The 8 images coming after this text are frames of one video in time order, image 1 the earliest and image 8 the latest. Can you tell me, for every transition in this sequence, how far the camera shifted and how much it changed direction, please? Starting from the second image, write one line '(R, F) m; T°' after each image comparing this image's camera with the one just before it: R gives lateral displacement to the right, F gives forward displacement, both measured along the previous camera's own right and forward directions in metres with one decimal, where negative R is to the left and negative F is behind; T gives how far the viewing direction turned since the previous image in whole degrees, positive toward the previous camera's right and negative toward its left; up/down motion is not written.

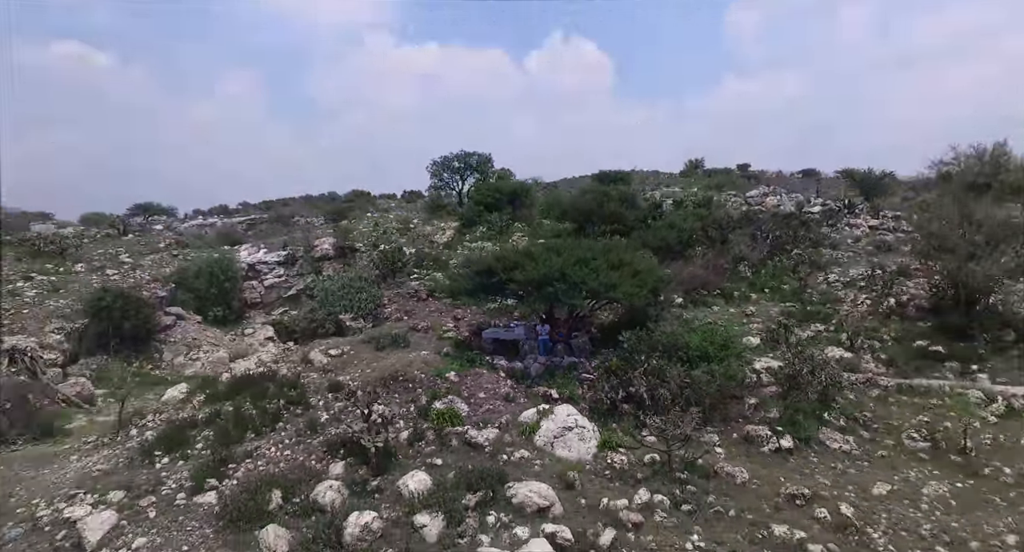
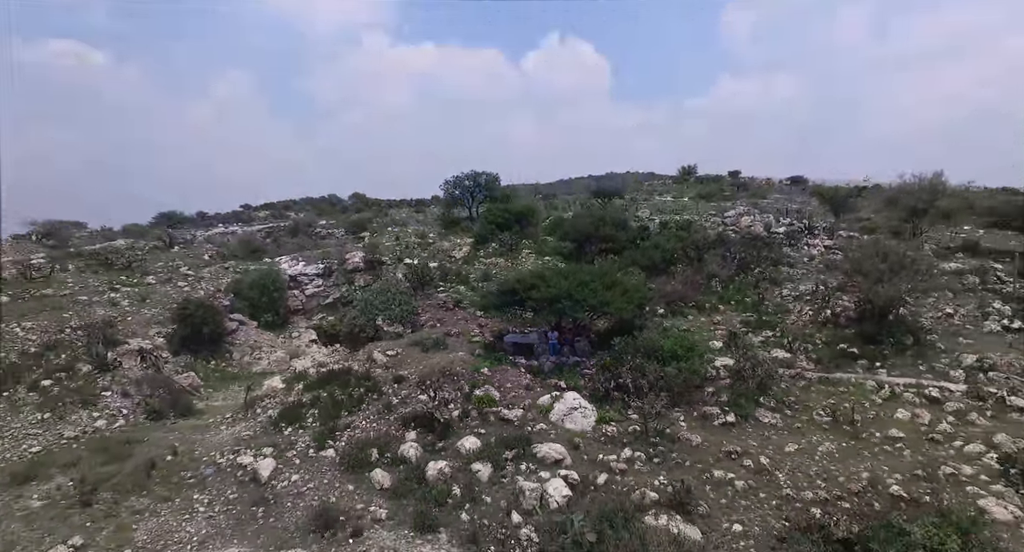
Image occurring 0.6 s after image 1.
(-0.3, -1.6) m; 0°
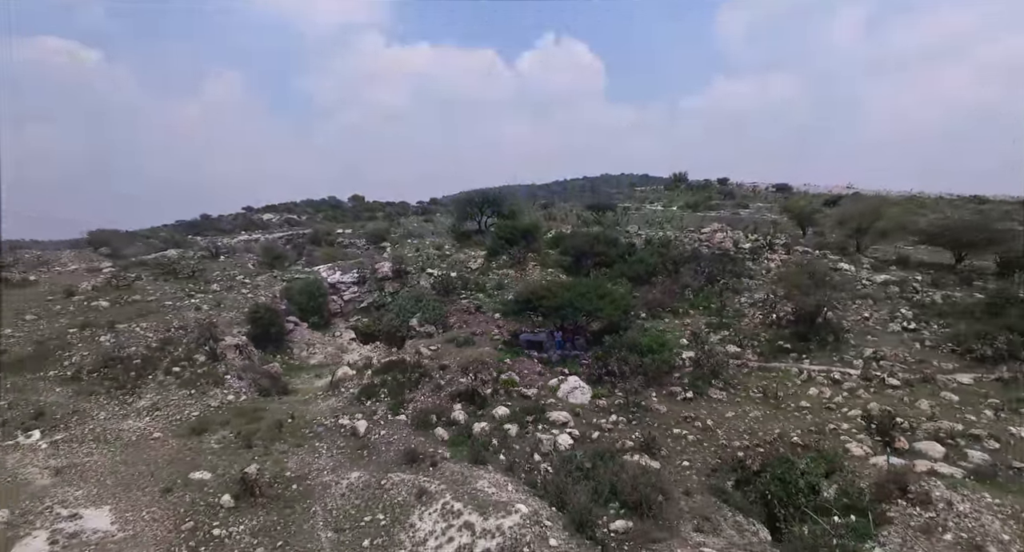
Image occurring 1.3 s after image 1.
(-0.3, -2.0) m; +1°
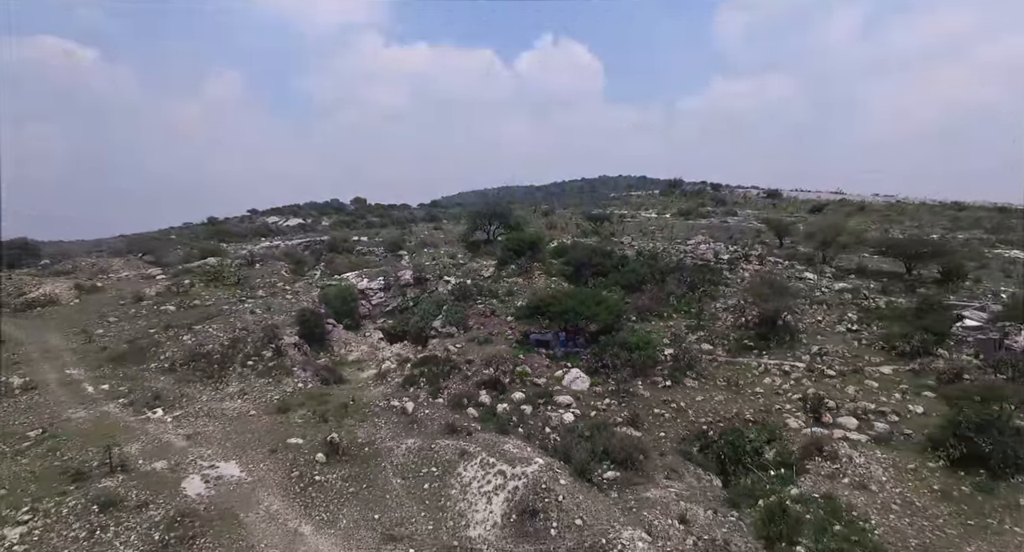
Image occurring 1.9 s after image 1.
(-0.3, -1.8) m; 0°
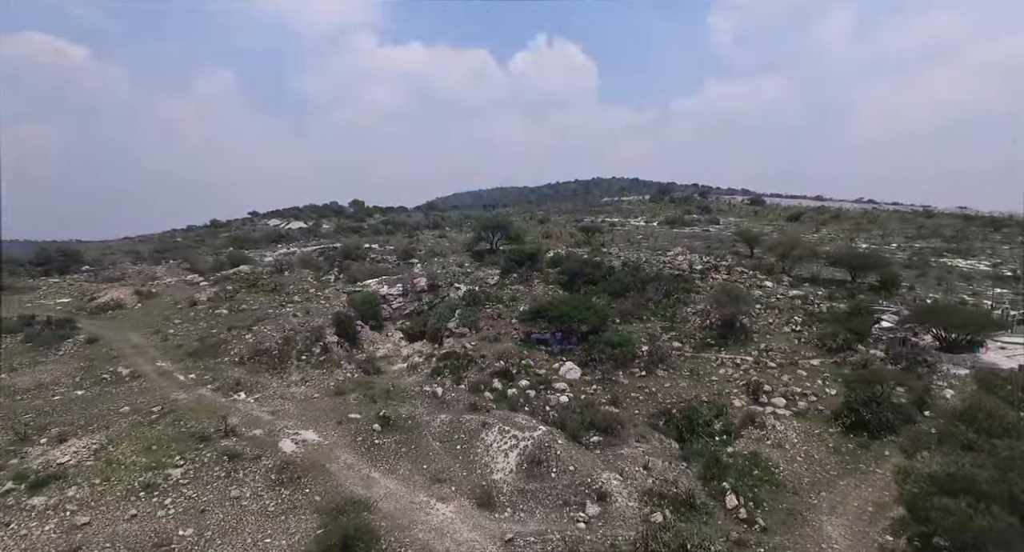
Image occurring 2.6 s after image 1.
(-0.3, -2.3) m; +1°
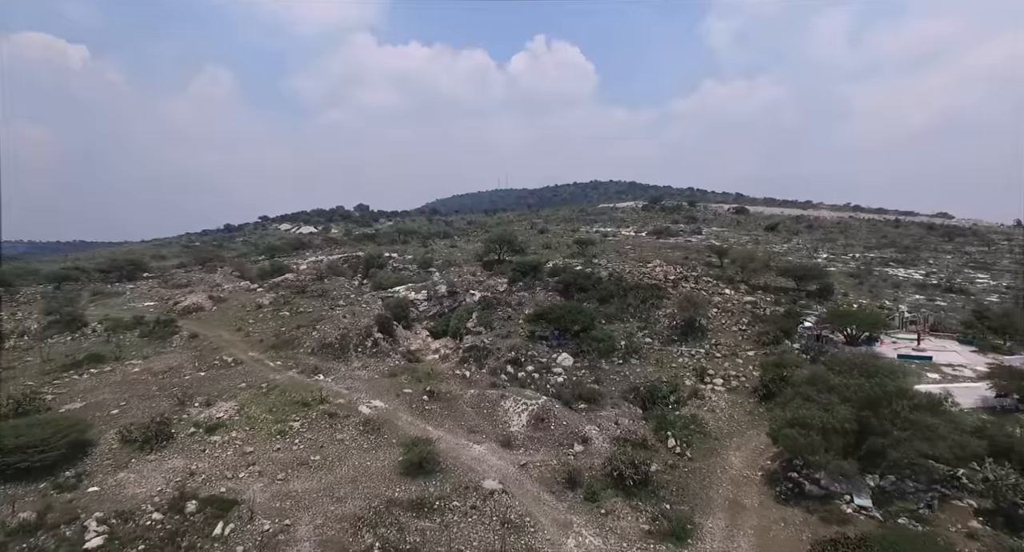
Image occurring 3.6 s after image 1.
(-0.3, -3.6) m; 0°
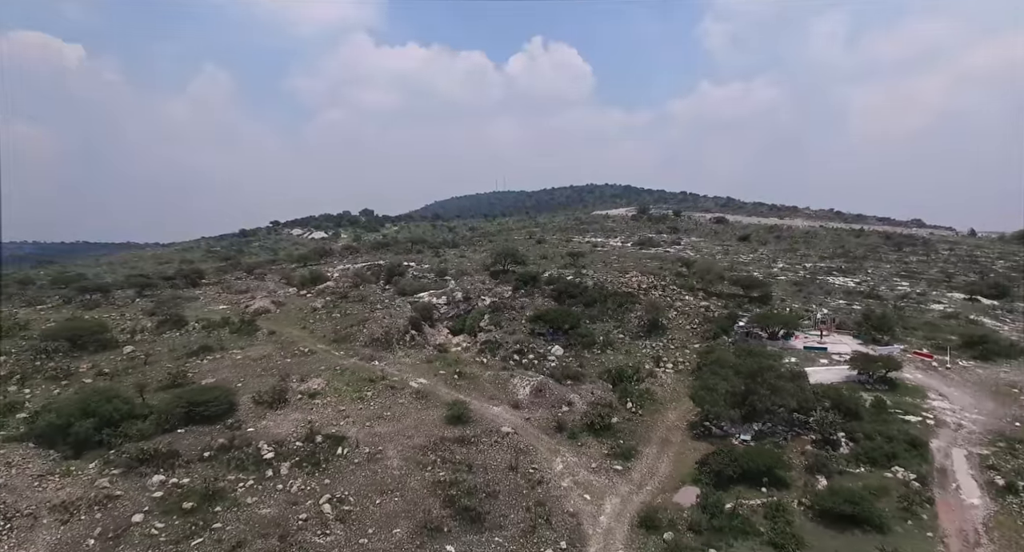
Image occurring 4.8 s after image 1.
(-0.3, -4.9) m; 0°
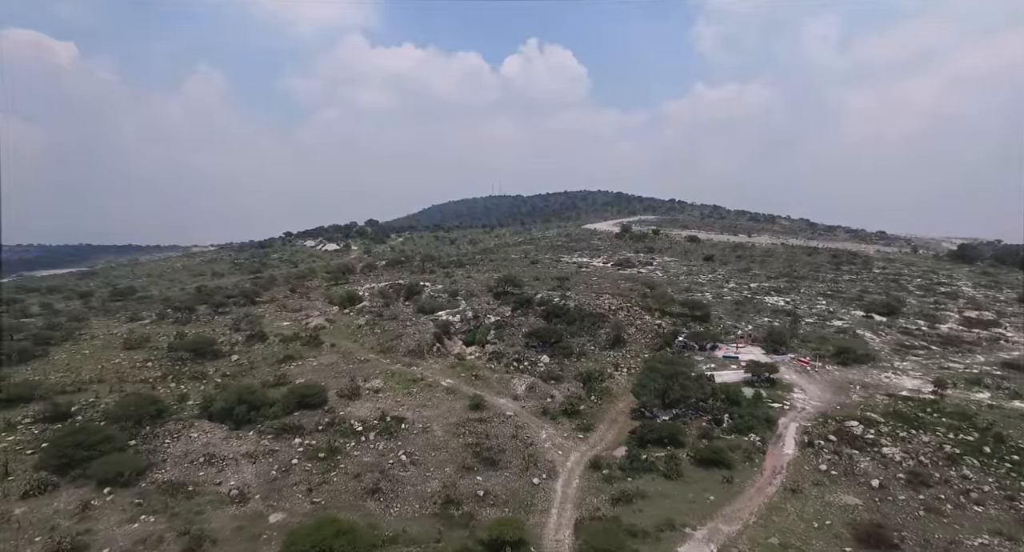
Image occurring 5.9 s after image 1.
(-0.3, -7.2) m; +1°
